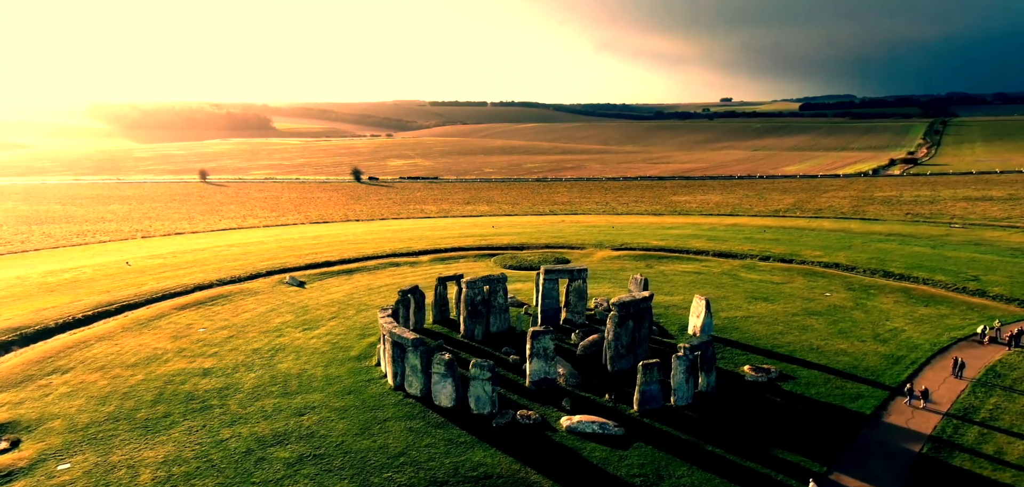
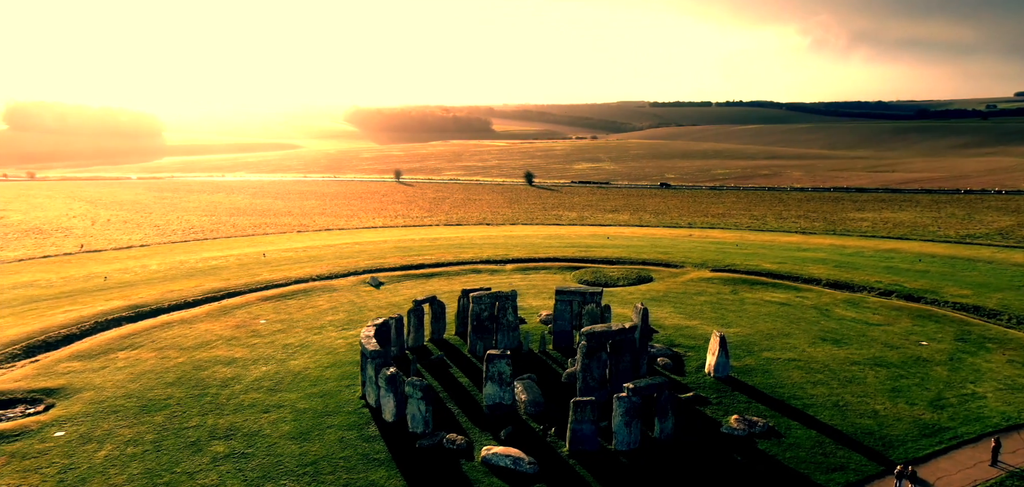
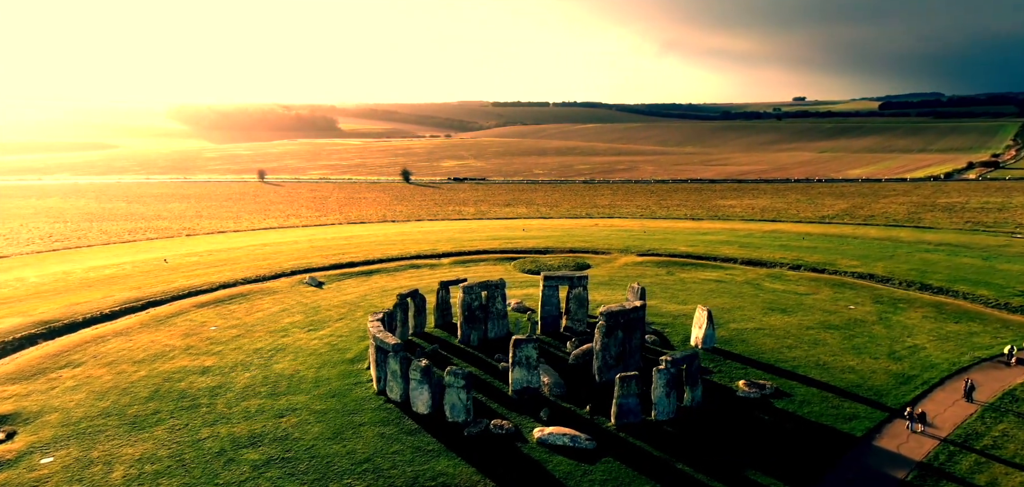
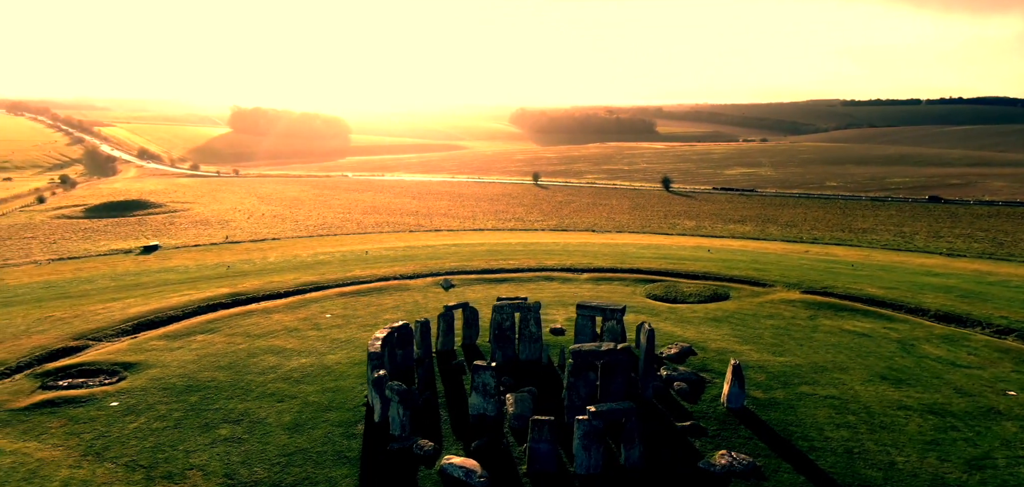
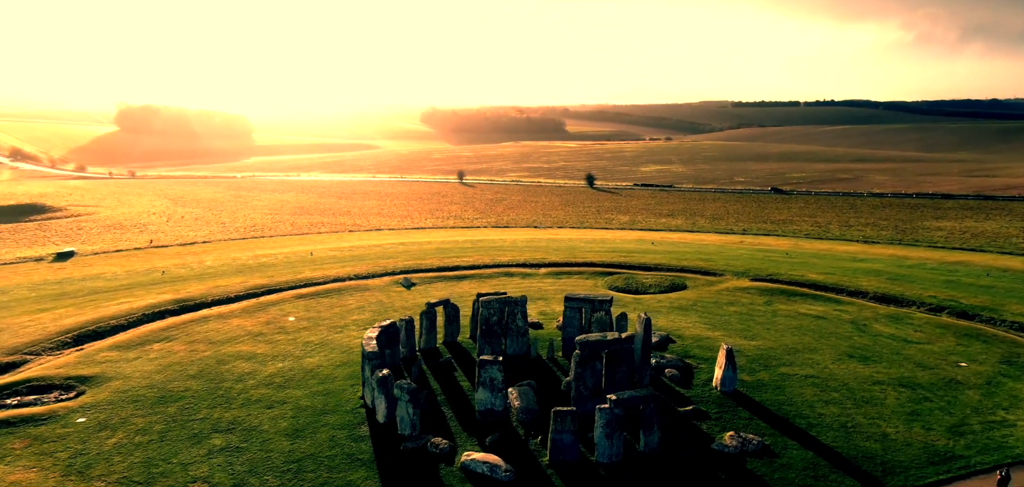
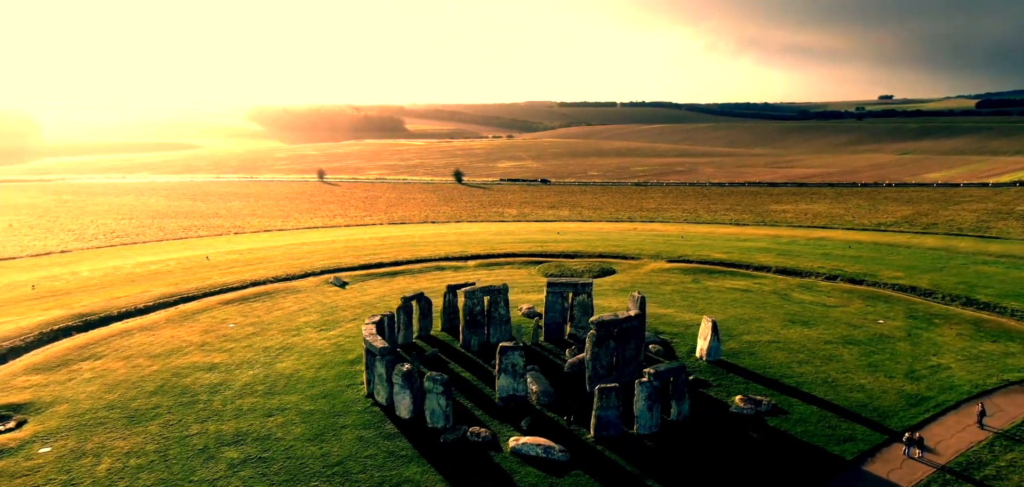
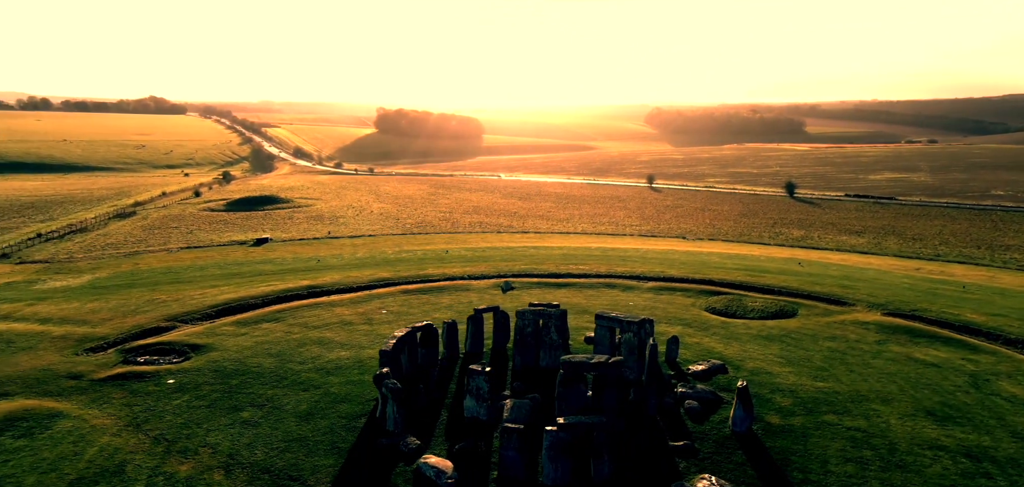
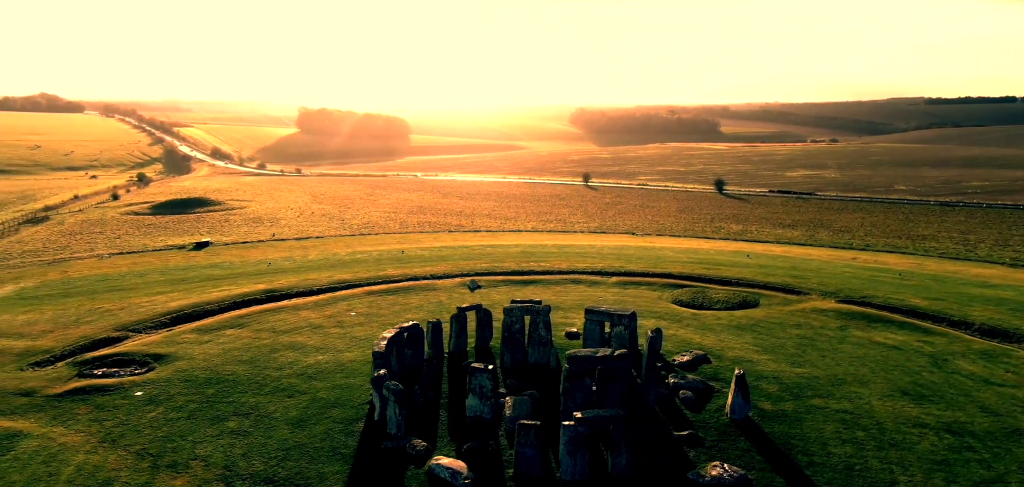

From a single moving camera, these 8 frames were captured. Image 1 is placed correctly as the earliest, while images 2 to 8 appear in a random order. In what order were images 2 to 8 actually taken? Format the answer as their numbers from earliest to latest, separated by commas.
3, 6, 2, 5, 4, 8, 7
